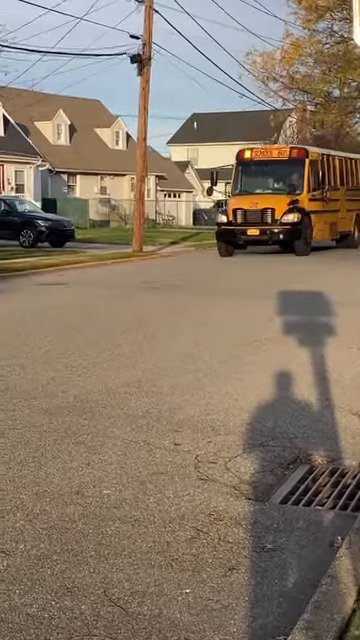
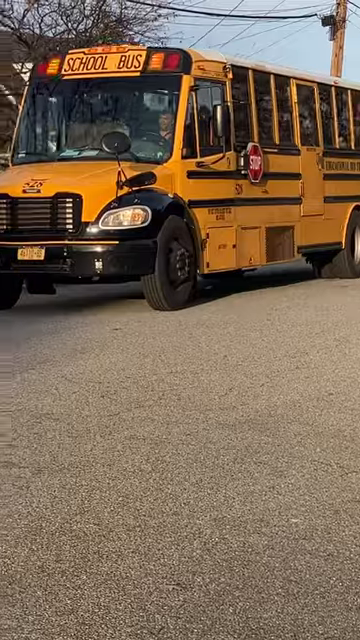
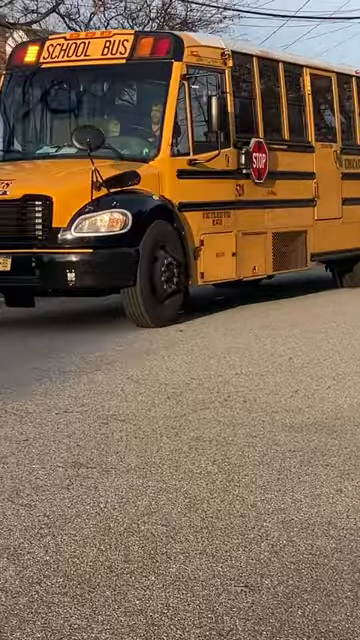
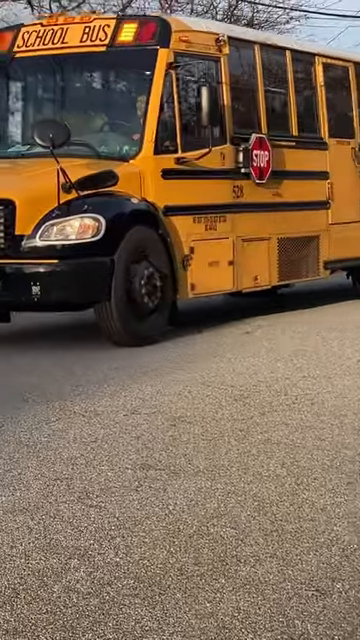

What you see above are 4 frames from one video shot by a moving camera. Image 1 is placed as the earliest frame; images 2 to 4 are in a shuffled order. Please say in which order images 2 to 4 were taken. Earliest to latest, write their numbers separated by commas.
2, 3, 4
